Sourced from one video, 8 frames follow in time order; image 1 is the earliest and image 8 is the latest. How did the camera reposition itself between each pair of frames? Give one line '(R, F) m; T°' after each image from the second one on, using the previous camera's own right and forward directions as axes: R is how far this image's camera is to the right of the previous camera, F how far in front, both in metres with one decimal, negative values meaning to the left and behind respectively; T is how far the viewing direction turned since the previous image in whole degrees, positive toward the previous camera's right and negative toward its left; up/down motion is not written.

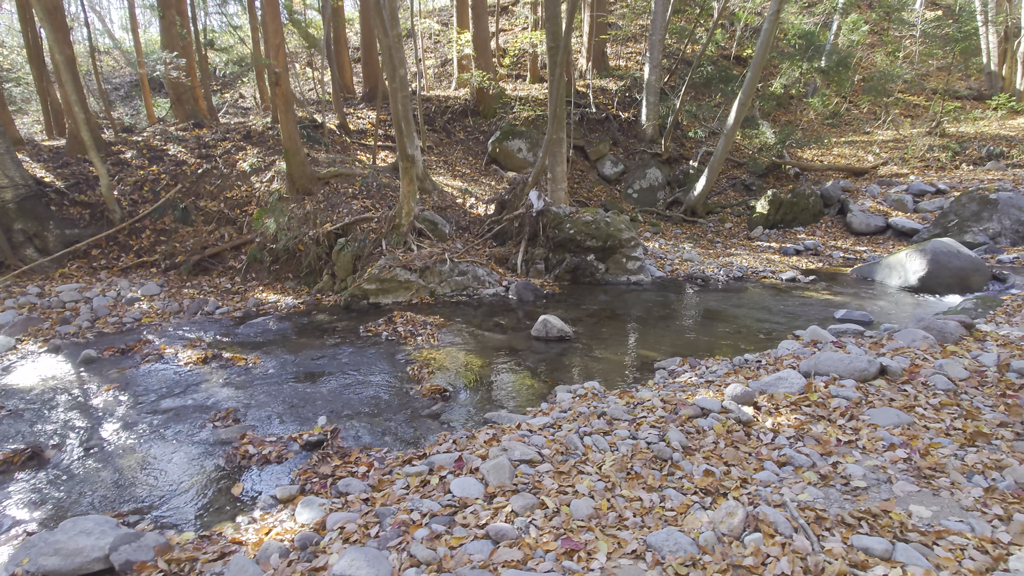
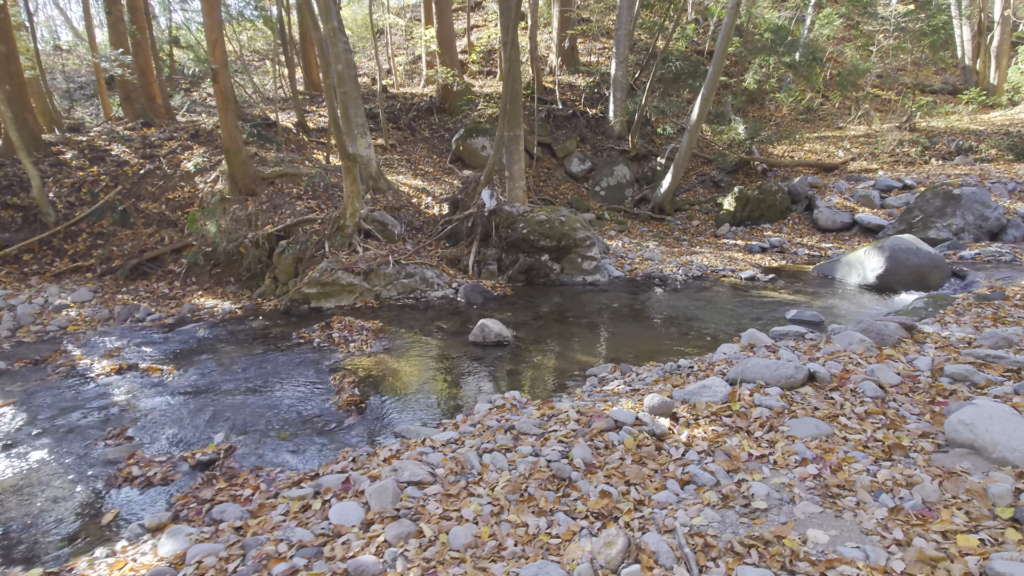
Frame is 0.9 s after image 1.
(+0.7, +0.3) m; +1°
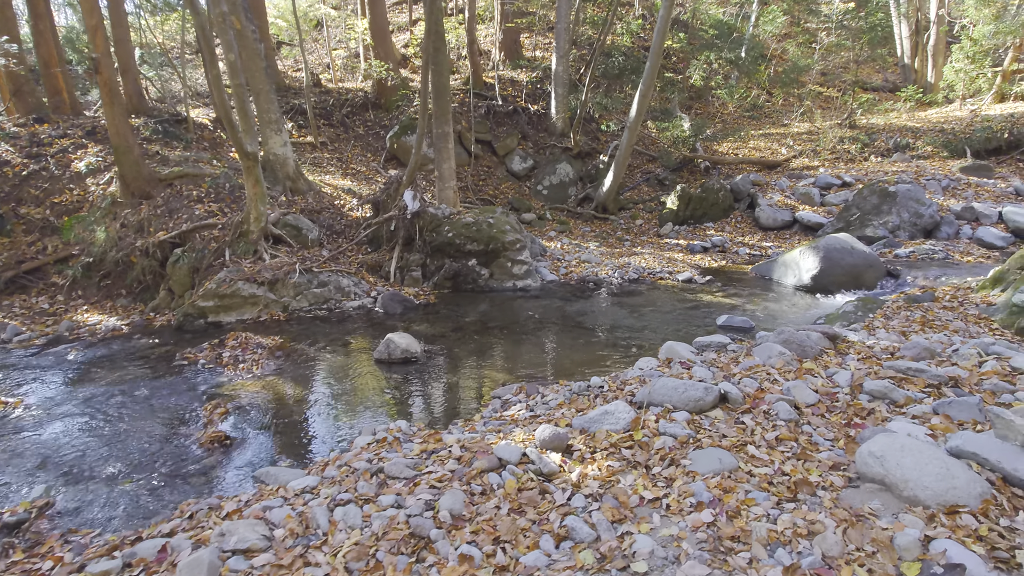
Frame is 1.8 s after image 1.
(+0.7, +0.6) m; +3°
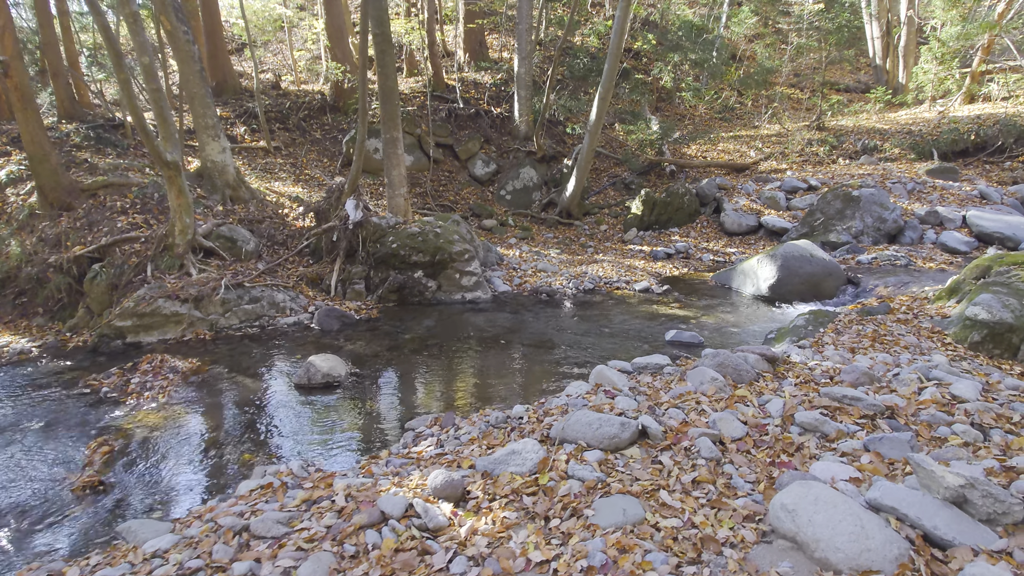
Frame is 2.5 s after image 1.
(+0.7, +0.4) m; +1°
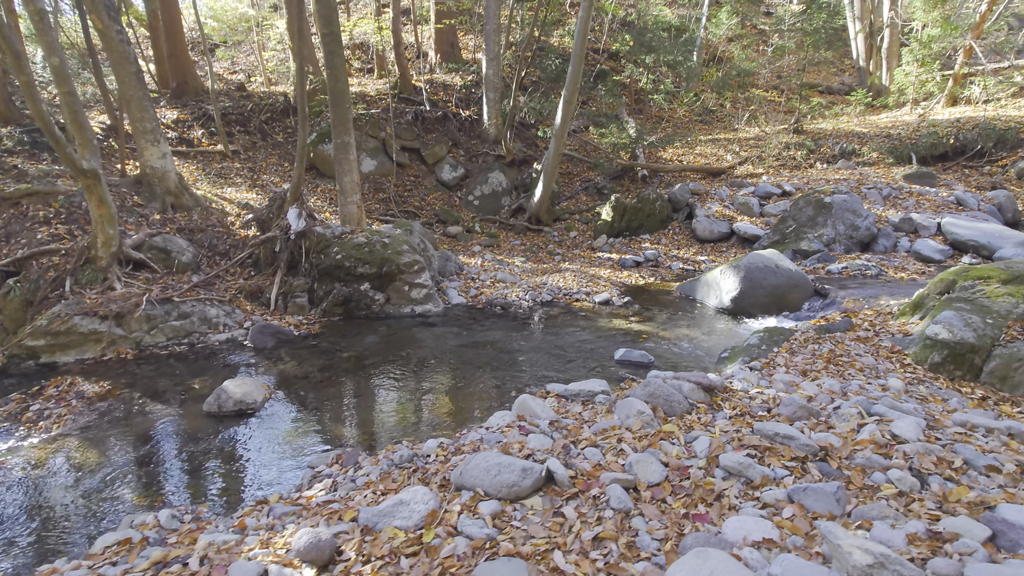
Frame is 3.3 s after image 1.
(+0.7, +0.4) m; +1°
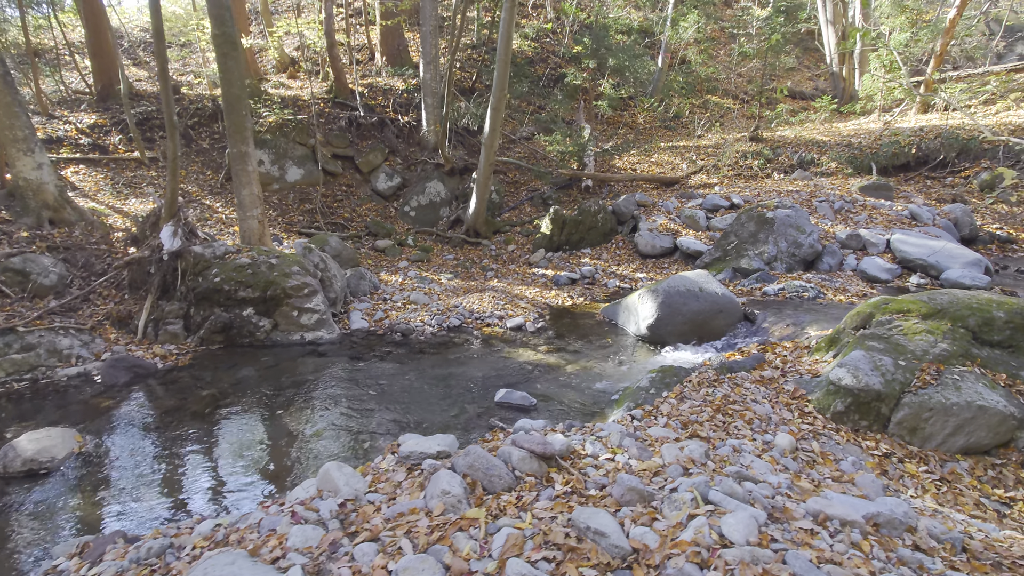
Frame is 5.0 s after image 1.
(+1.5, +0.7) m; 0°
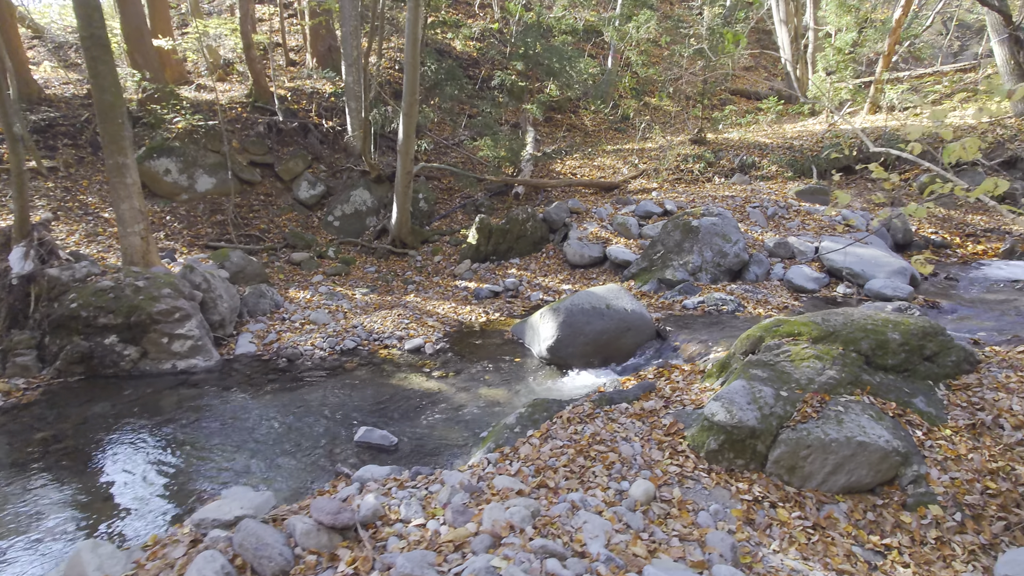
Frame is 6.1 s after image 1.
(+1.3, +0.5) m; +2°
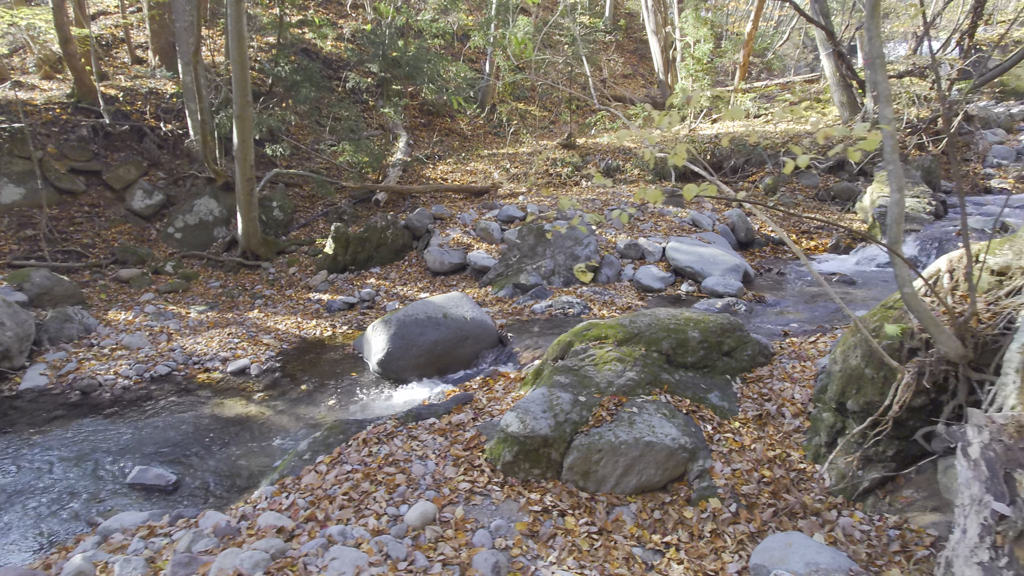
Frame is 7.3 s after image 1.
(+1.2, +0.1) m; +9°
